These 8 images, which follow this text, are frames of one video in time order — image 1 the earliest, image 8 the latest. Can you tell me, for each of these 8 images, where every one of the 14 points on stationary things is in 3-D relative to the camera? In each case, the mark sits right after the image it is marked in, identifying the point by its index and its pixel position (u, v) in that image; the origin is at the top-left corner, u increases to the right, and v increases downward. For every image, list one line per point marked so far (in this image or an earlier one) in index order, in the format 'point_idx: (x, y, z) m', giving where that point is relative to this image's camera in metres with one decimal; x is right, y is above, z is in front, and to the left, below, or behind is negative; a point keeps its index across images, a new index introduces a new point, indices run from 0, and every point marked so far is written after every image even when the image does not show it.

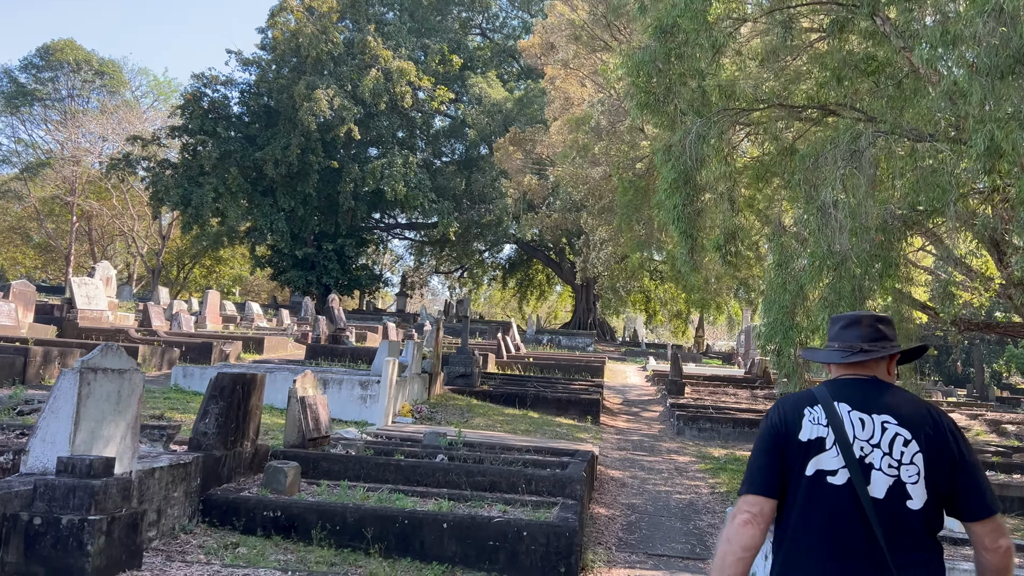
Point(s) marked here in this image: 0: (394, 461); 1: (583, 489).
0: (-0.9, -1.3, +6.6) m
1: (+0.5, -1.5, +6.4) m
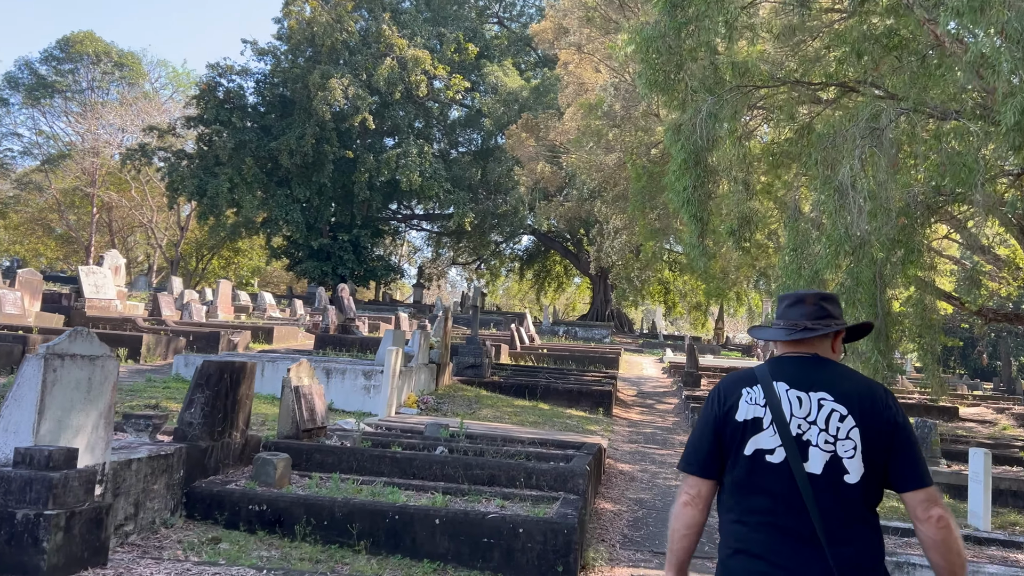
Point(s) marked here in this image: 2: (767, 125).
0: (-0.9, -1.2, +6.3) m
1: (+0.5, -1.4, +6.1) m
2: (+2.5, +1.6, +8.7) m
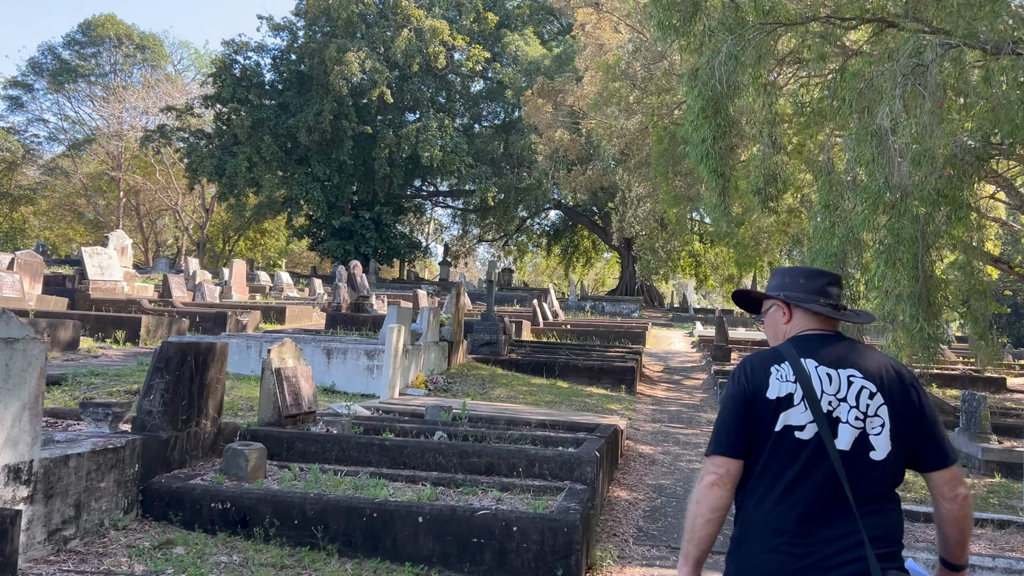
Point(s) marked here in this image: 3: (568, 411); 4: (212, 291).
0: (-0.9, -1.0, +5.7) m
1: (+0.5, -1.2, +5.5) m
2: (+2.6, +2.0, +7.9) m
3: (+0.6, -1.3, +9.1) m
4: (-5.7, -0.1, +16.7) m
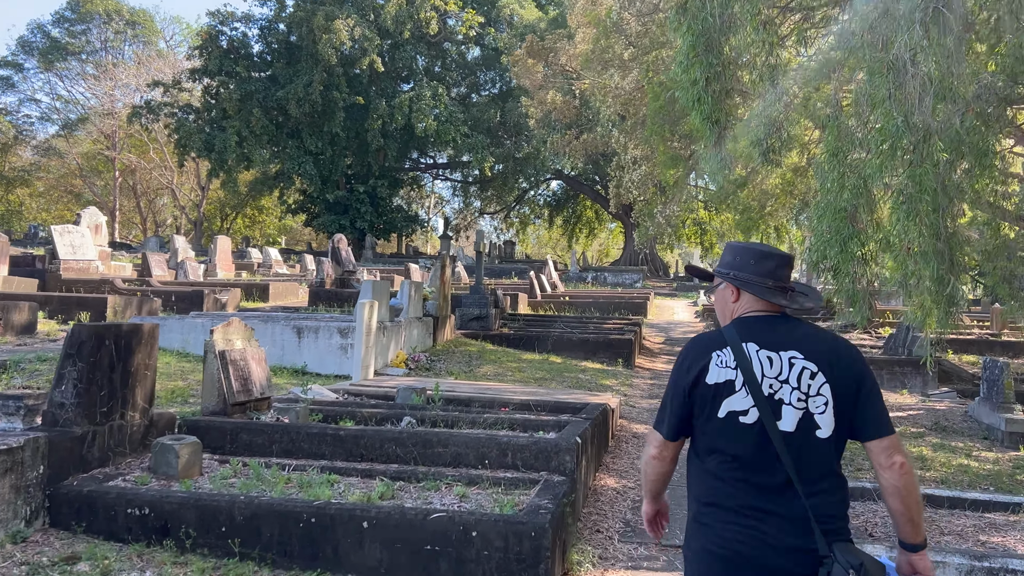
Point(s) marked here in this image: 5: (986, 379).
0: (-1.1, -0.8, +5.1) m
1: (+0.3, -1.0, +4.8) m
2: (+2.4, +2.3, +7.2) m
3: (+0.4, -1.0, +8.4) m
4: (-5.8, +0.3, +16.1) m
5: (+4.9, -0.9, +9.1) m
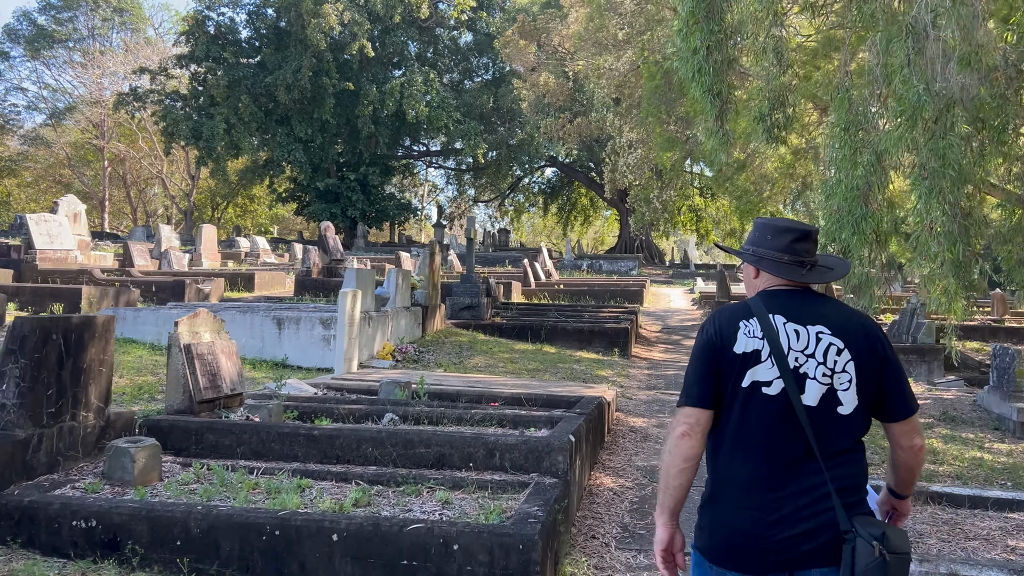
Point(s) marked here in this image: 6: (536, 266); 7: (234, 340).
0: (-1.1, -0.8, +4.7) m
1: (+0.3, -0.9, +4.5) m
2: (+2.3, +2.4, +6.8) m
3: (+0.4, -0.9, +8.0) m
4: (-6.0, +0.5, +15.6) m
5: (+4.9, -0.8, +8.8) m
6: (+0.5, +0.5, +19.7) m
7: (-2.6, -0.5, +8.2) m
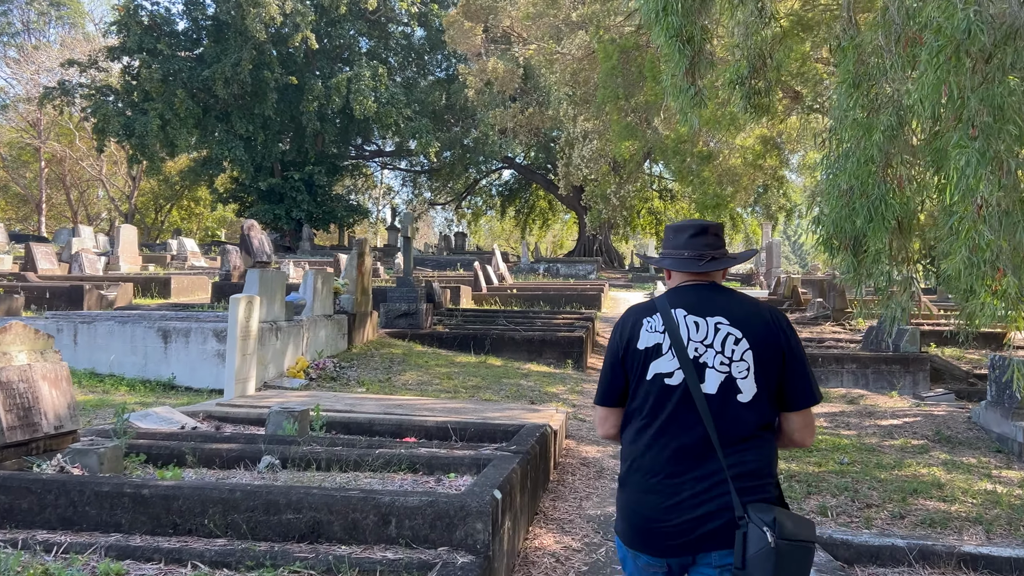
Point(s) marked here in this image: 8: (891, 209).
0: (-1.5, -0.8, +3.4) m
1: (-0.1, -0.9, +3.3) m
2: (+1.8, +2.4, +5.7) m
3: (-0.2, -0.9, +6.8) m
4: (-6.8, +0.4, +14.1) m
5: (+4.3, -0.8, +7.8) m
6: (-0.5, +0.4, +18.5) m
7: (-3.2, -0.5, +6.9) m
8: (+1.7, +0.4, +4.0) m
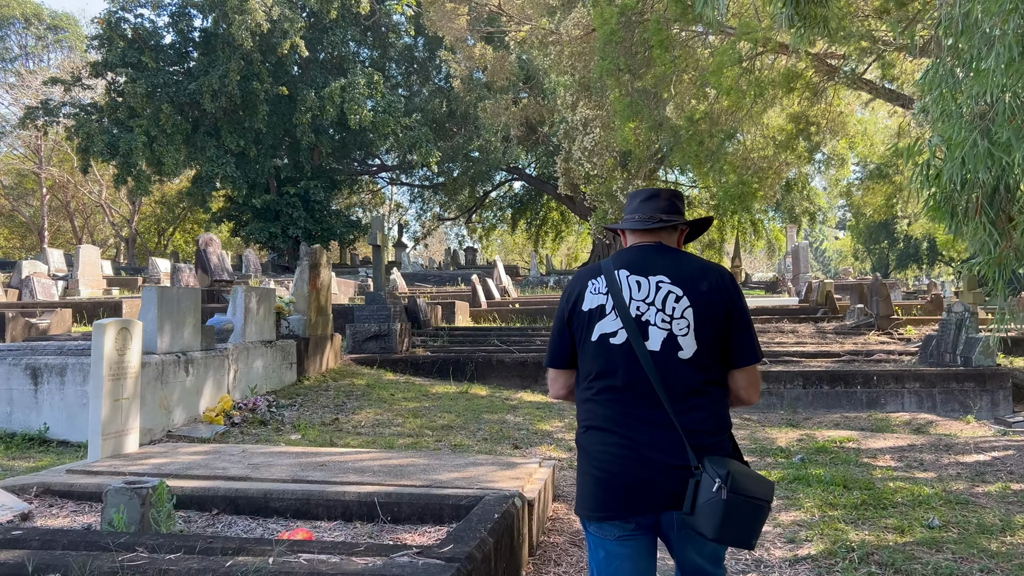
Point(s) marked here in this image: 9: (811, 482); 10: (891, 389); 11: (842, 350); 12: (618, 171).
0: (-1.7, -0.8, +1.9) m
1: (-0.3, -0.9, +1.6) m
2: (+1.5, +2.4, +4.1) m
3: (-0.3, -1.0, +5.2) m
4: (-6.9, 0.0, +12.7) m
5: (+4.1, -0.8, +6.0) m
6: (-0.4, +0.1, +16.9) m
7: (-3.3, -0.7, +5.4) m
8: (+1.4, +0.4, +2.4) m
9: (+1.8, -1.2, +5.3) m
10: (+3.4, -0.9, +7.8) m
11: (+3.9, -0.7, +10.4) m
12: (+1.5, +1.6, +11.9) m
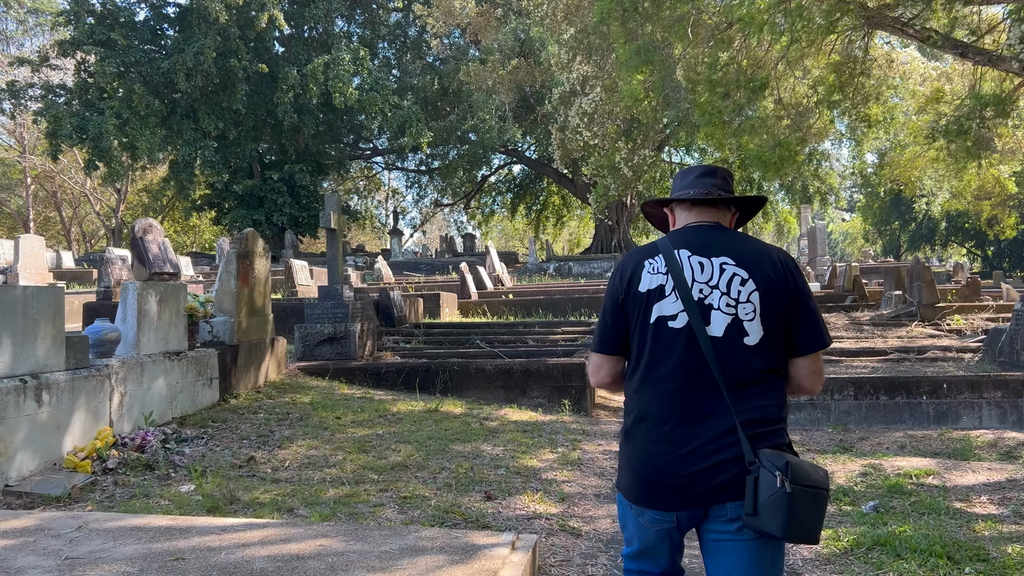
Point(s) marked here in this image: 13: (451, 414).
0: (-1.9, -0.9, +0.4) m
1: (-0.5, -0.9, +0.1) m
2: (+1.3, +2.4, +2.5) m
3: (-0.5, -1.0, +3.7) m
4: (-7.0, +0.1, +11.2) m
5: (+4.0, -0.7, +4.5) m
6: (-0.5, +0.3, +15.4) m
7: (-3.5, -0.7, +3.9) m
8: (+1.3, +0.4, +0.9) m
9: (+1.7, -1.1, +3.8) m
10: (+3.3, -0.8, +6.3) m
11: (+3.8, -0.6, +8.8) m
12: (+1.3, +1.7, +10.3) m
13: (-0.4, -0.9, +6.0) m
